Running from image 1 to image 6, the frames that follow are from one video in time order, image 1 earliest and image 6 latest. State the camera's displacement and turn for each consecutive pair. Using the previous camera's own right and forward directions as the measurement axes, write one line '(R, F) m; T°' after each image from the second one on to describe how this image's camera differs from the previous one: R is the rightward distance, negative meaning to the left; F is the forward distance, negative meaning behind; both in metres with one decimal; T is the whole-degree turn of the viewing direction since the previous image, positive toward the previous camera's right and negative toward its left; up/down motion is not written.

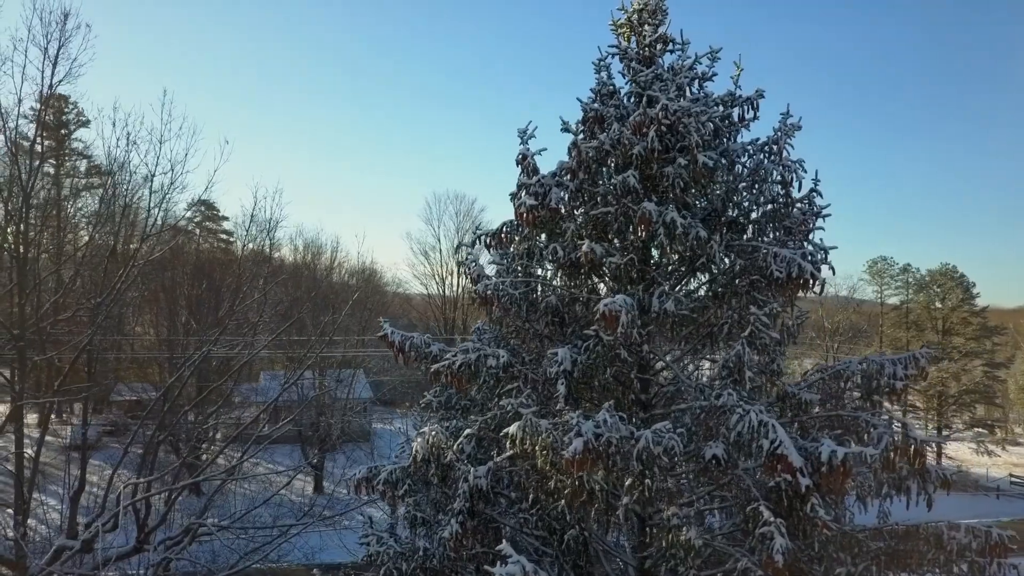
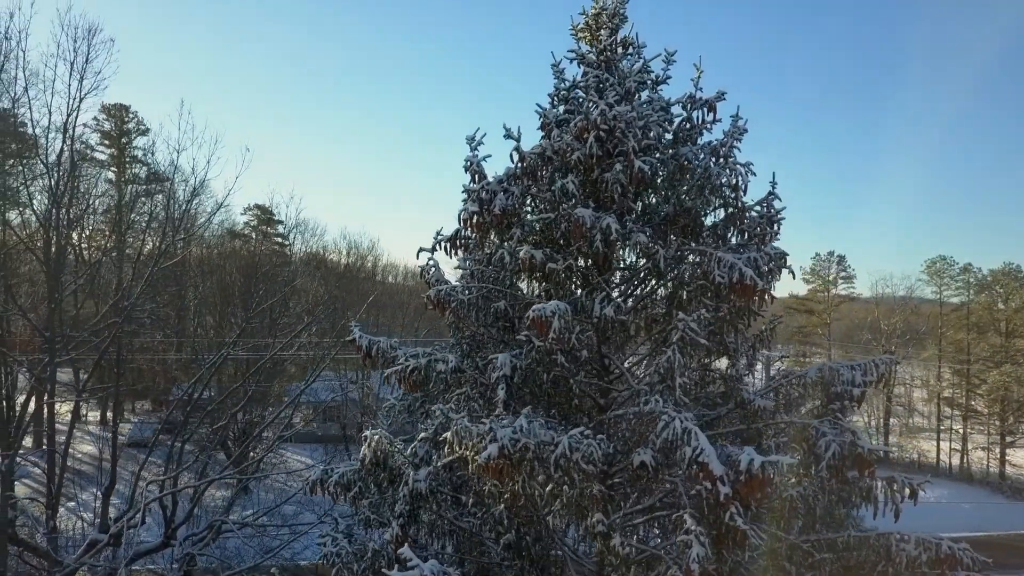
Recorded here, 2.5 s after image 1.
(+0.8, 0.0) m; -3°
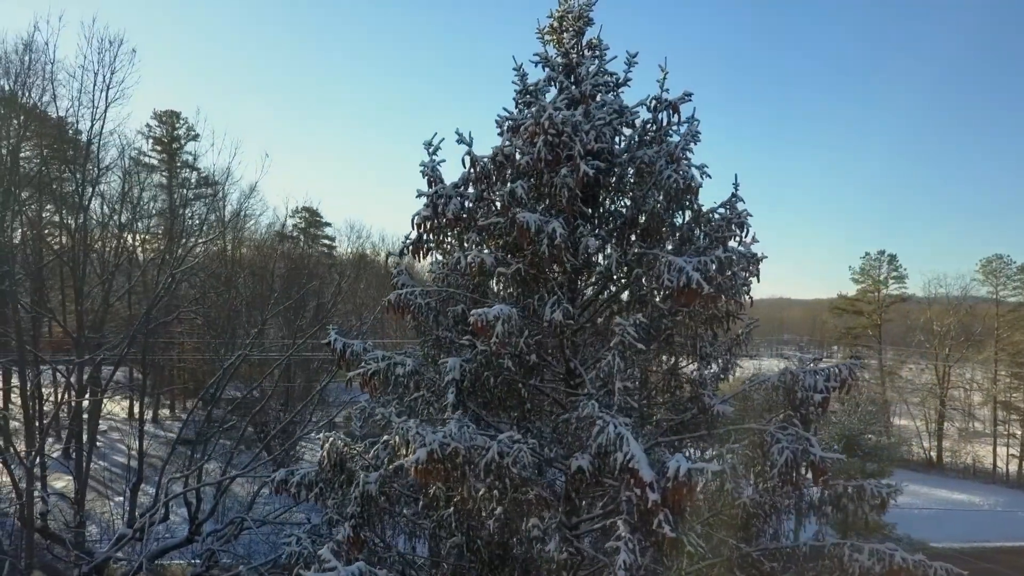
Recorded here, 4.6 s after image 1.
(+0.7, 0.0) m; -3°
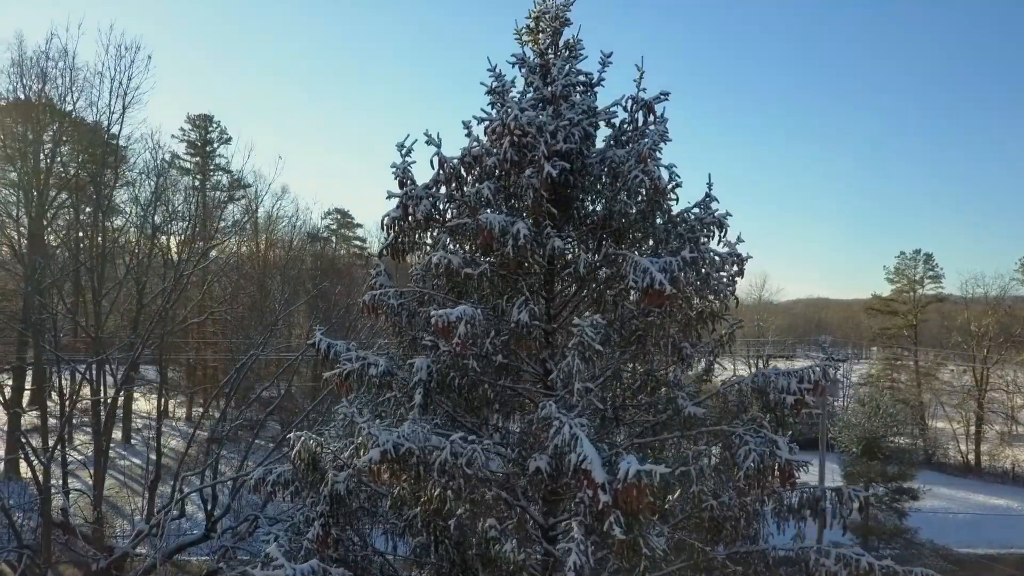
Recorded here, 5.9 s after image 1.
(+0.4, 0.0) m; -2°
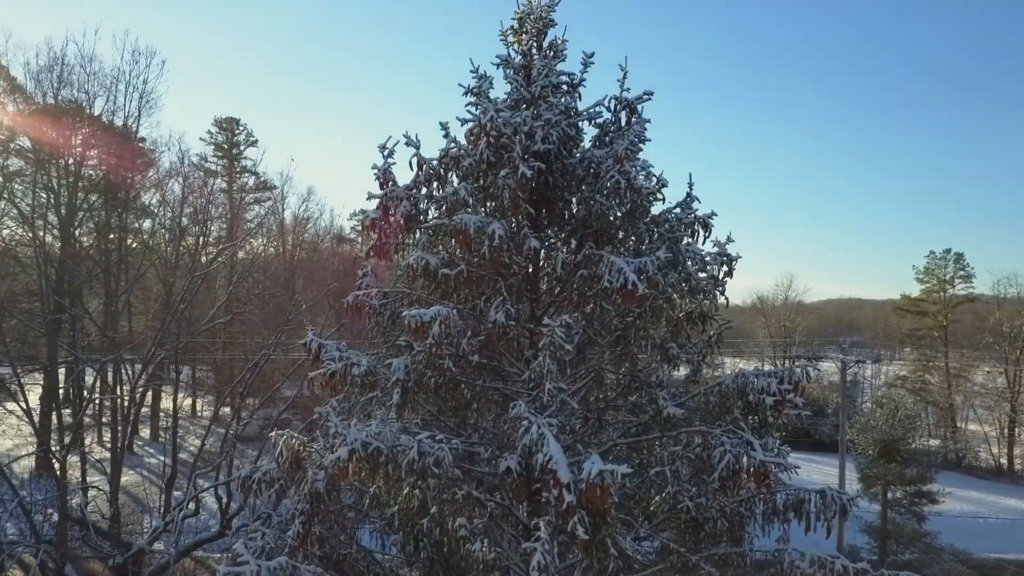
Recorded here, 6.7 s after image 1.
(+0.3, 0.0) m; -2°
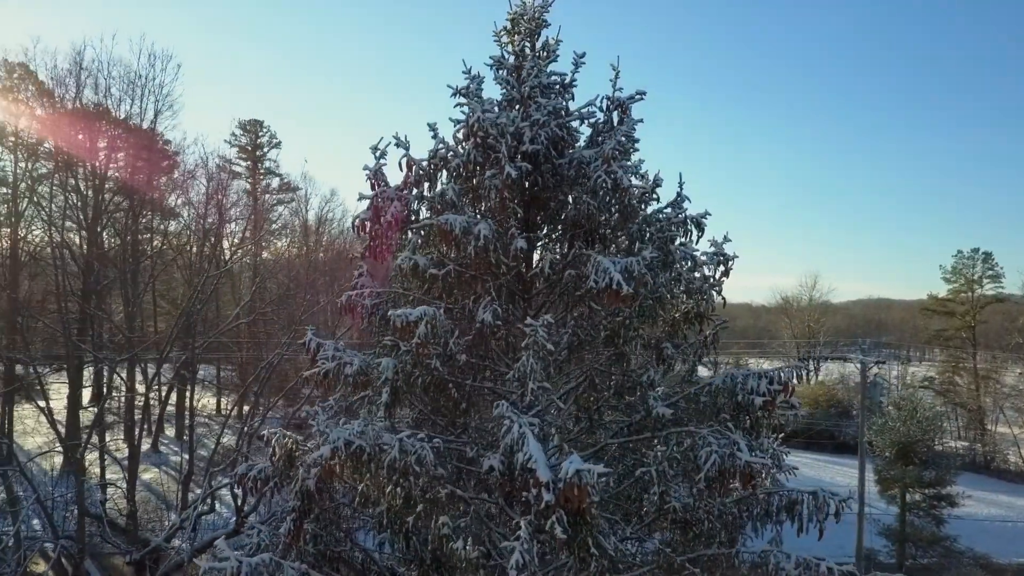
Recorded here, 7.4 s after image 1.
(+0.2, 0.0) m; -2°
